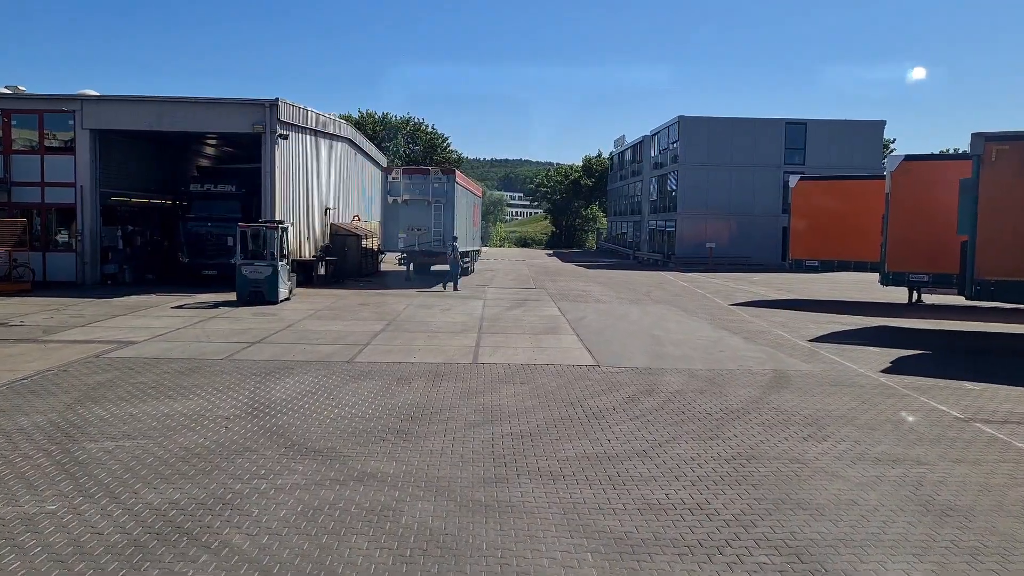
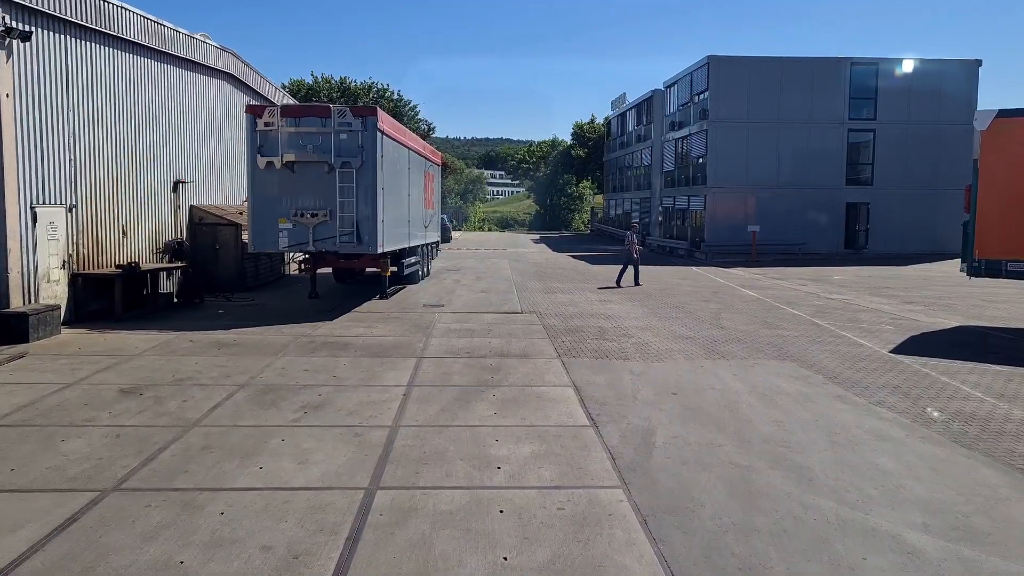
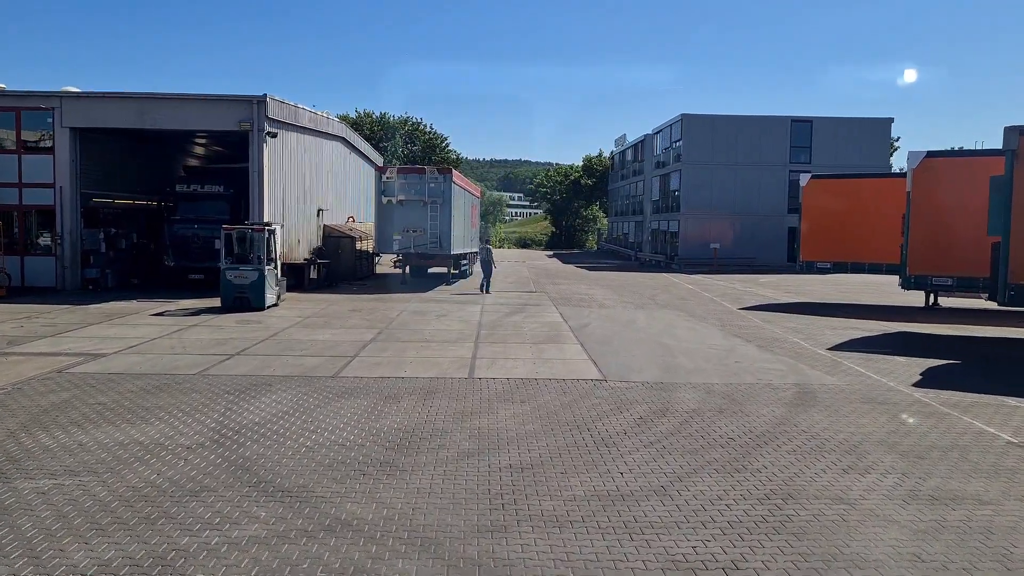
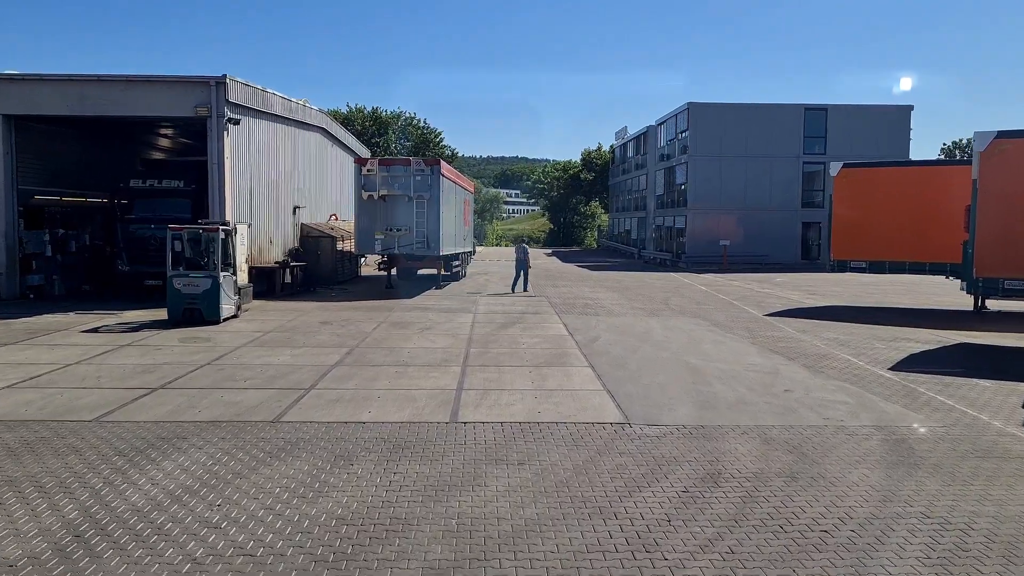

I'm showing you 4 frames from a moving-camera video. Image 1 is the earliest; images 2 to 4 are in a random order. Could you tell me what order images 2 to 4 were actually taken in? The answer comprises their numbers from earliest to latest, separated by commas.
3, 4, 2
